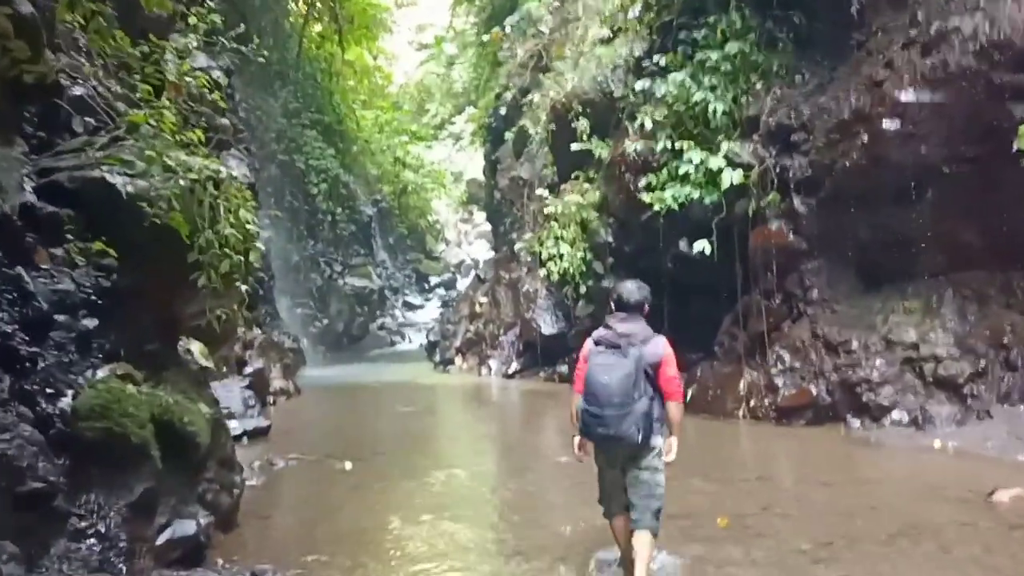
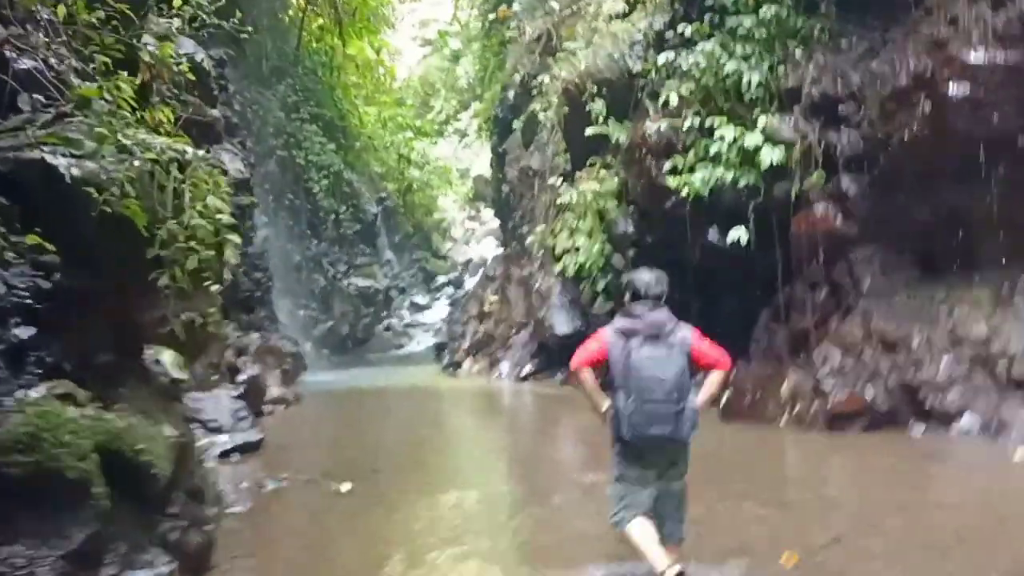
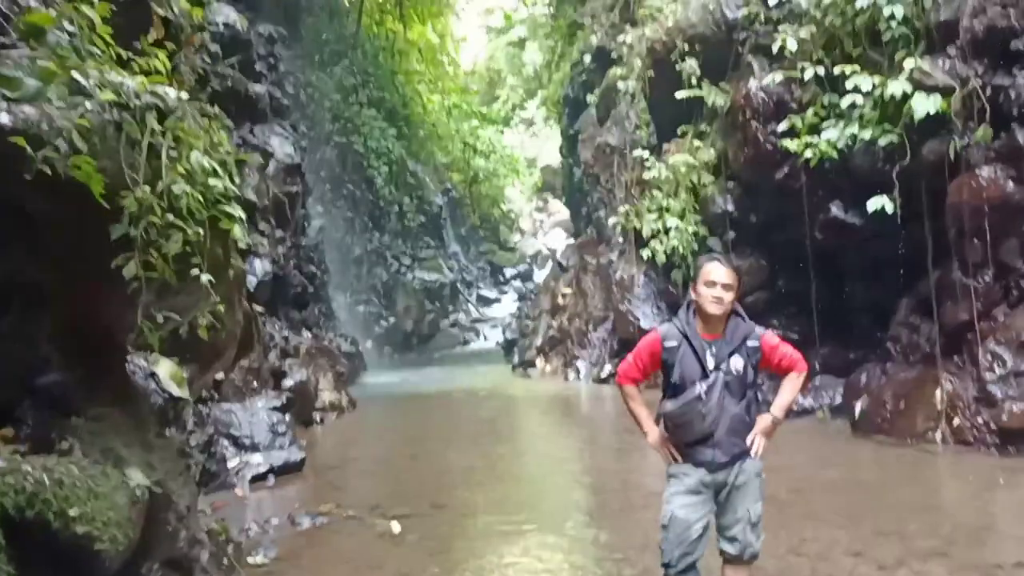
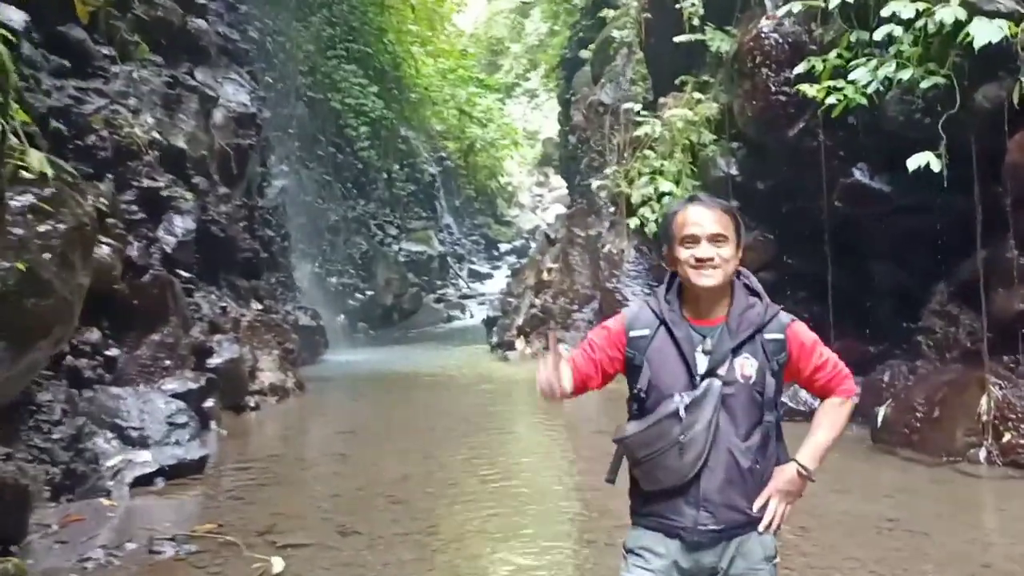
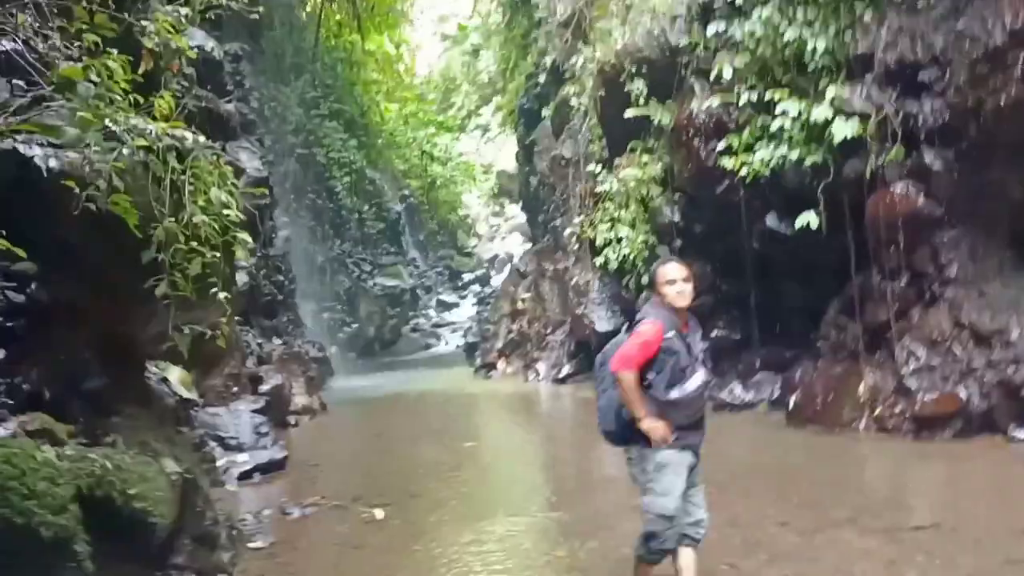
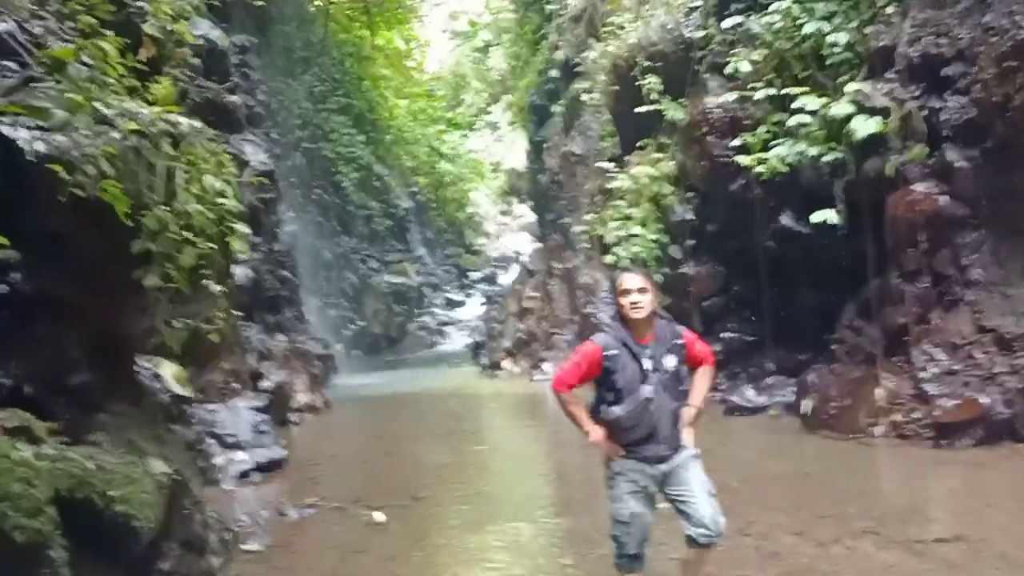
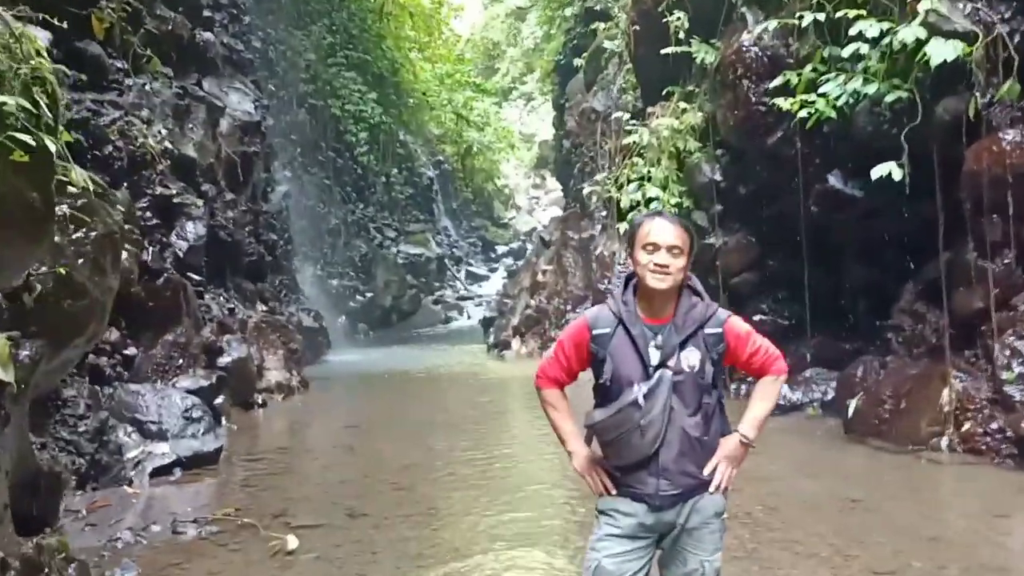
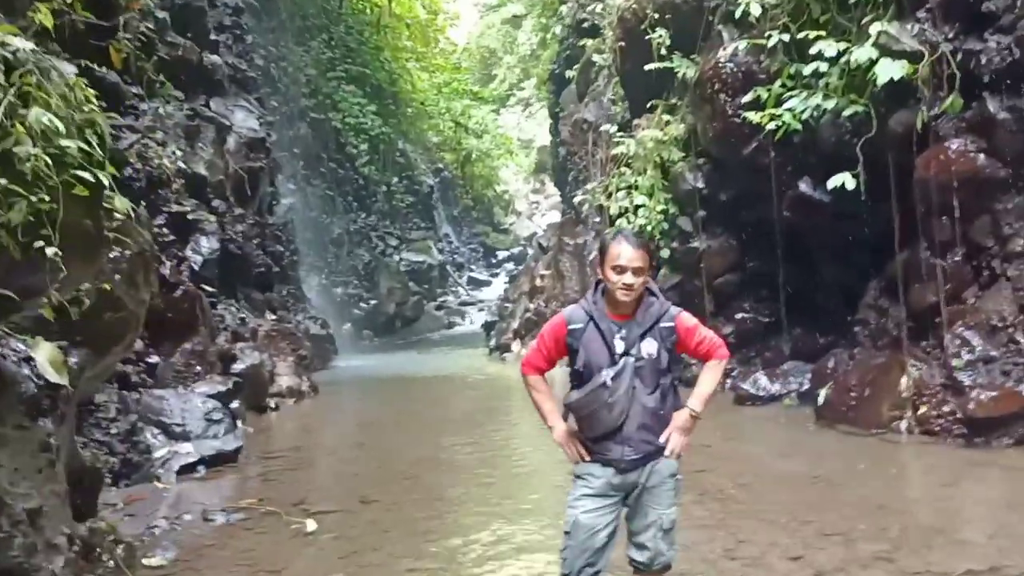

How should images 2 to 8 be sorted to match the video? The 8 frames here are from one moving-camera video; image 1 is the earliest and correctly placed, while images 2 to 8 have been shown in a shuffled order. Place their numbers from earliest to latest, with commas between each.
2, 5, 6, 3, 8, 7, 4
